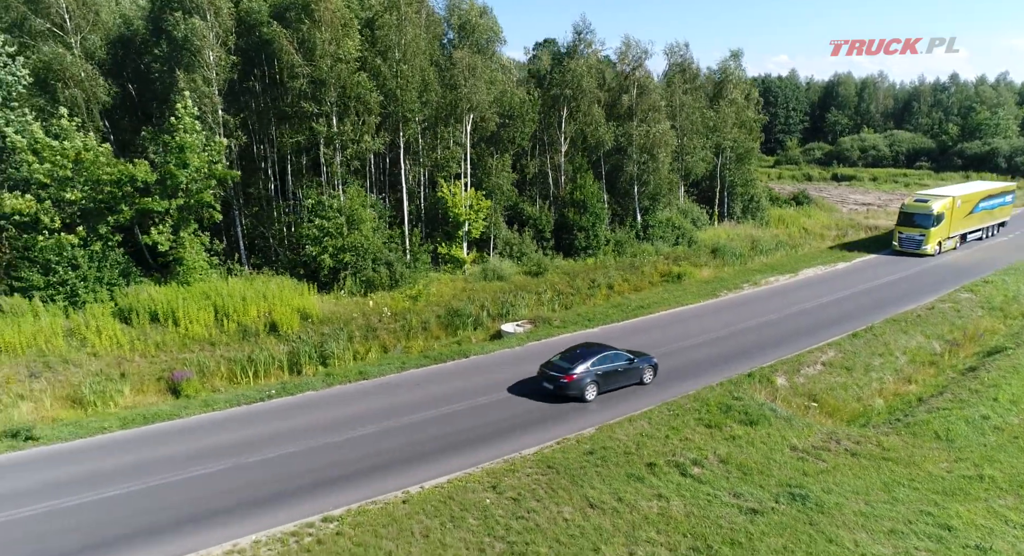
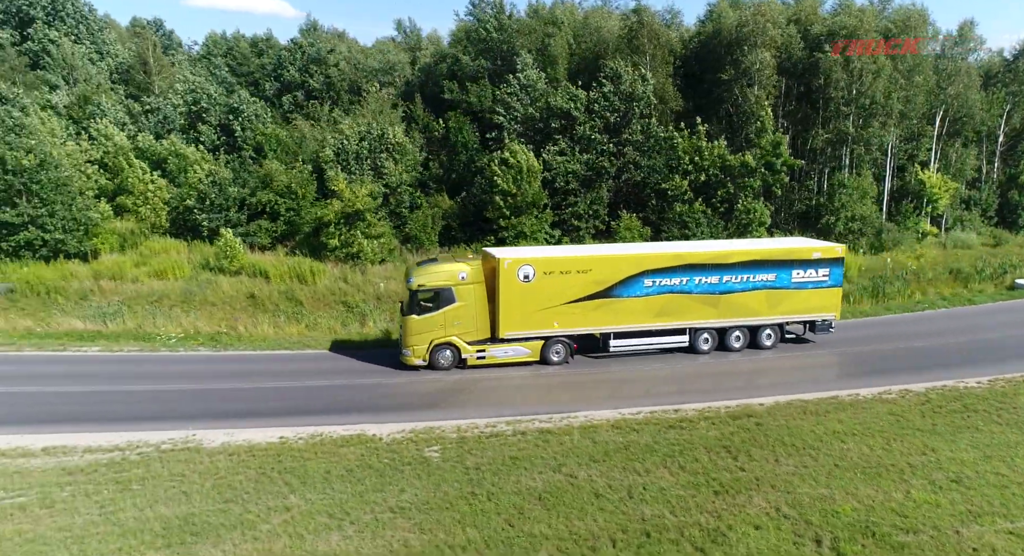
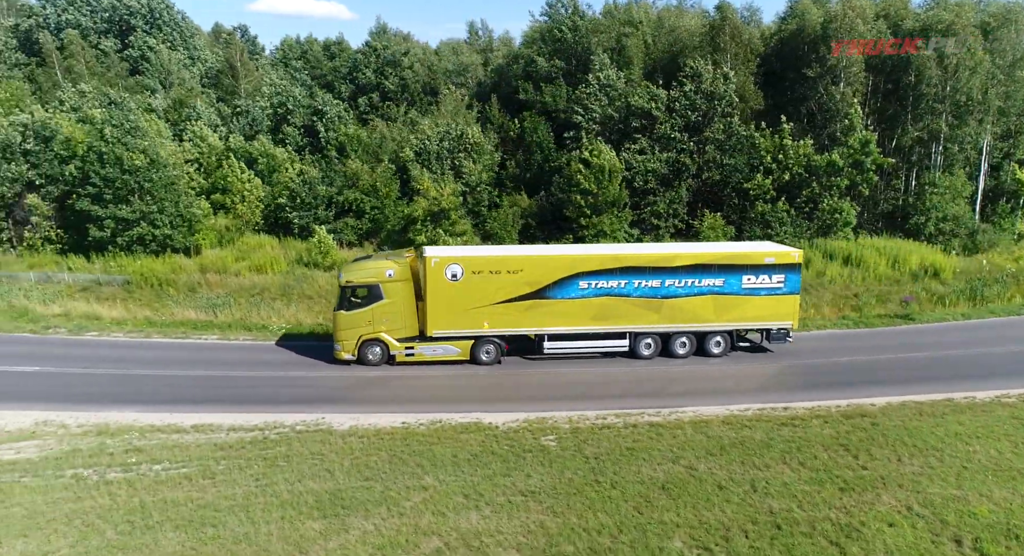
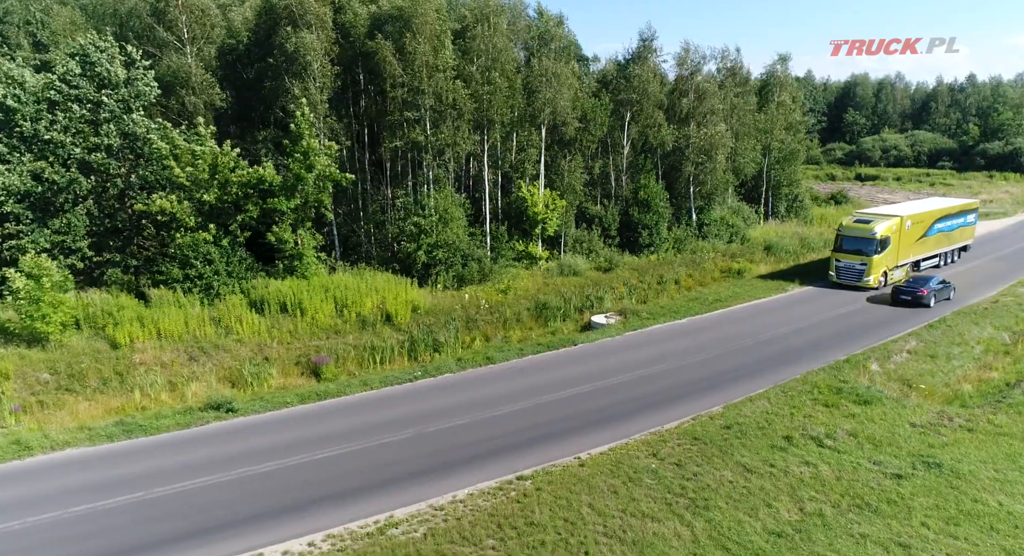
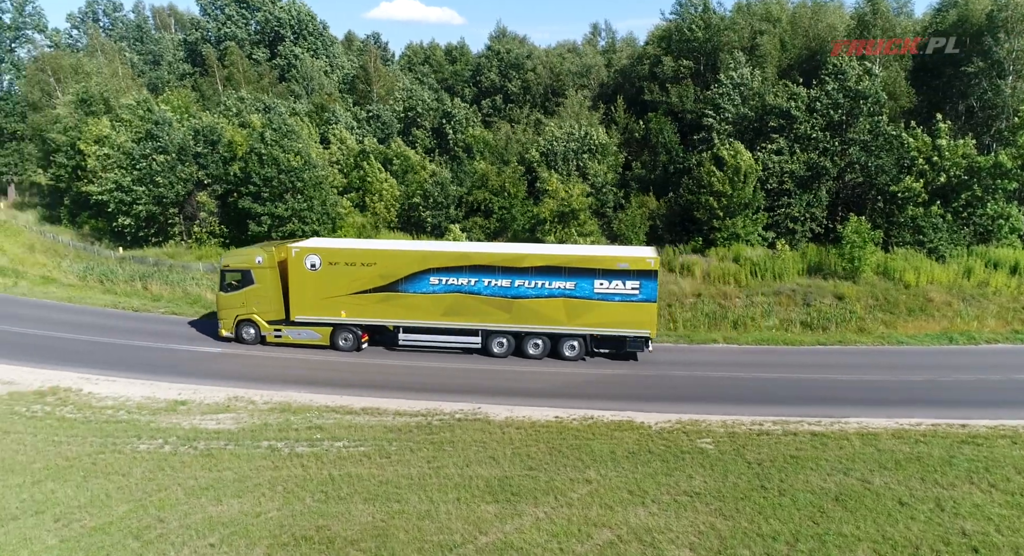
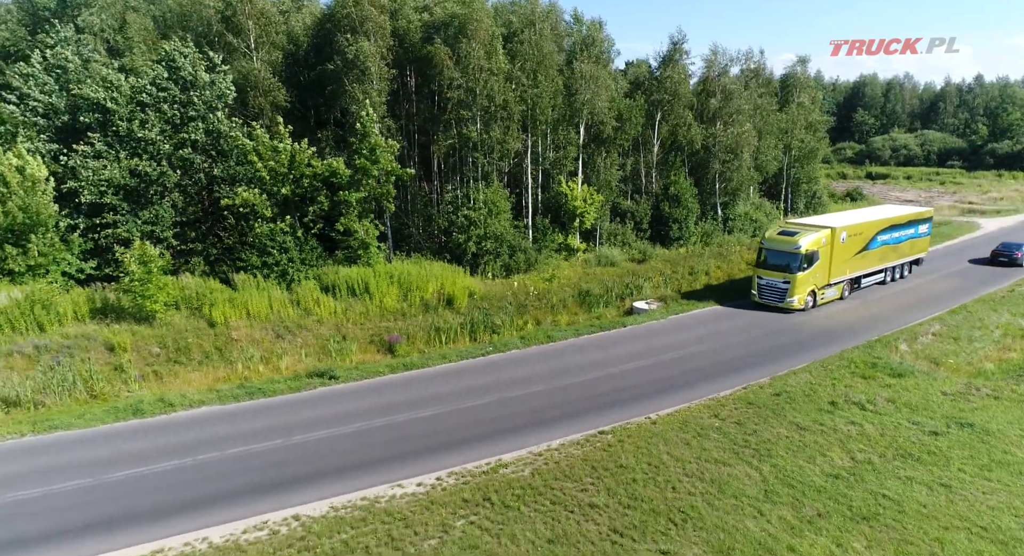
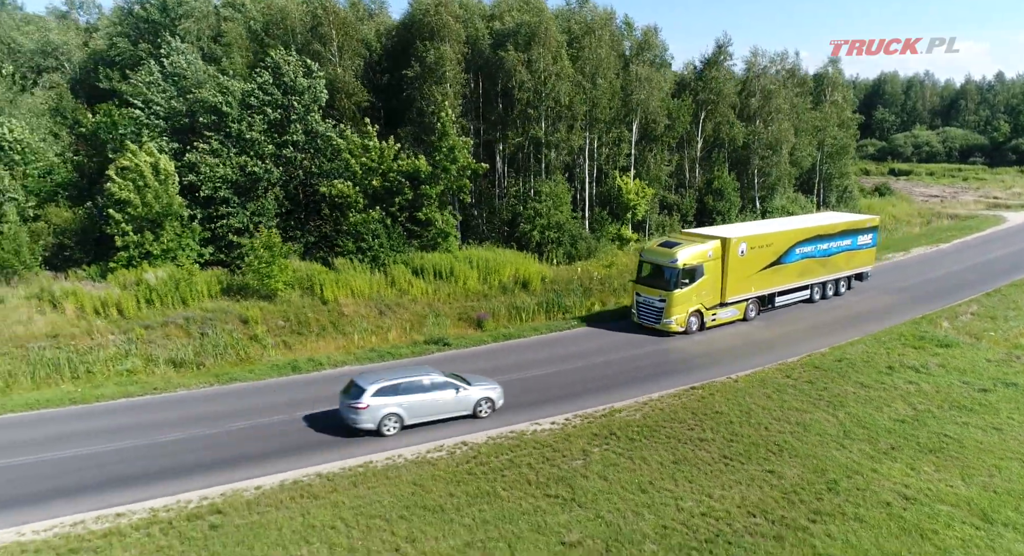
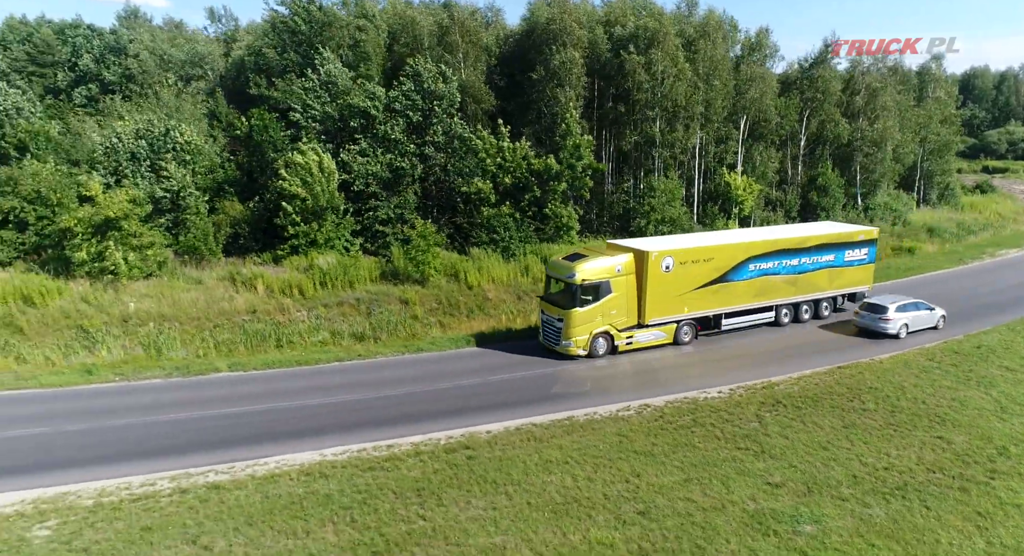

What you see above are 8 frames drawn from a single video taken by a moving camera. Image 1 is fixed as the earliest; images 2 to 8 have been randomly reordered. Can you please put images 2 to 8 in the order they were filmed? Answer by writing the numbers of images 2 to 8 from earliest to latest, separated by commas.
4, 6, 7, 8, 2, 3, 5
